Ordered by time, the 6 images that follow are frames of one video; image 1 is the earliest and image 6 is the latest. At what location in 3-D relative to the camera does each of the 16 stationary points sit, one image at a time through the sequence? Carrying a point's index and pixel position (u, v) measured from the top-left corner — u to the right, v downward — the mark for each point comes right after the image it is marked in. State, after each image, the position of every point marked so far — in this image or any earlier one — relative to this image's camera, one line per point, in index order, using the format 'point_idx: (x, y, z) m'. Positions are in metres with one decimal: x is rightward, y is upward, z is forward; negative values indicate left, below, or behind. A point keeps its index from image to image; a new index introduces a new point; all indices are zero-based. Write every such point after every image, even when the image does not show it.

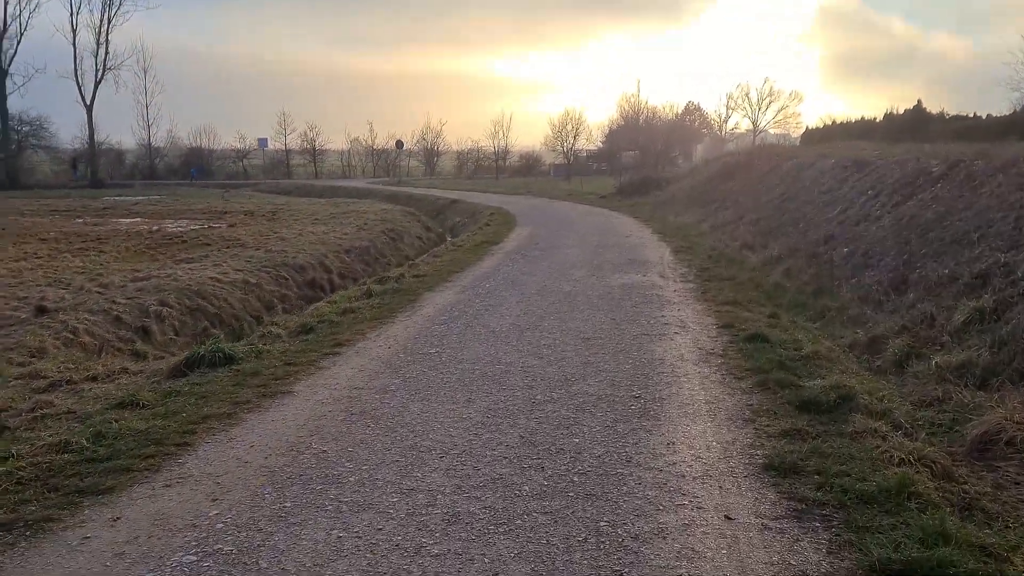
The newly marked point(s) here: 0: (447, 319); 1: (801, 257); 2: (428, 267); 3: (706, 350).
0: (-0.5, -0.3, +7.7) m
1: (+3.2, +0.3, +10.5) m
2: (-1.0, +0.3, +11.8) m
3: (+1.3, -0.4, +6.2) m
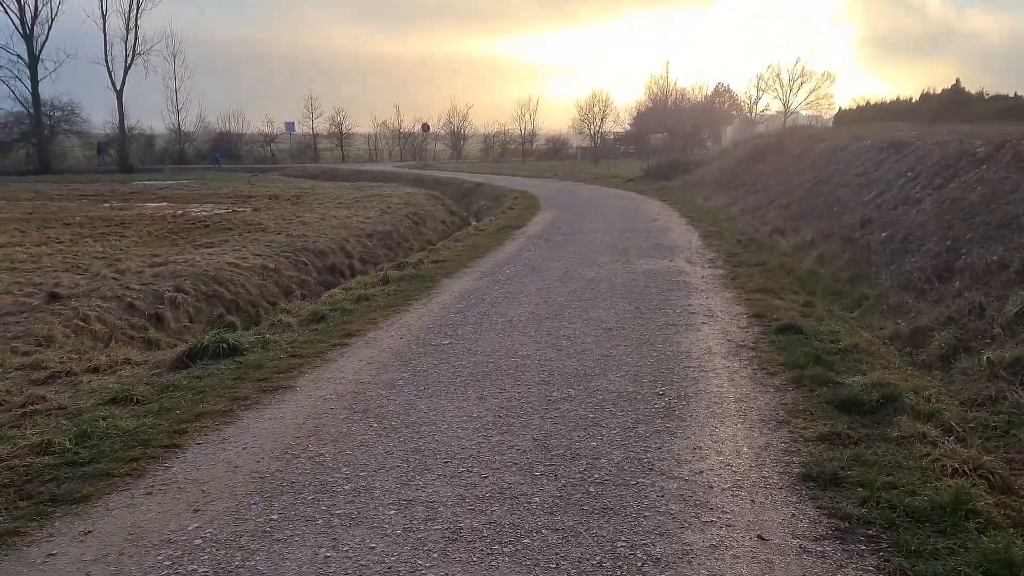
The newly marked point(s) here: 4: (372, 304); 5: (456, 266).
0: (-0.4, -0.2, +7.4) m
1: (+3.4, +0.5, +10.0) m
2: (-0.7, +0.4, +11.5) m
3: (+1.4, -0.3, +5.8) m
4: (-1.1, -0.1, +7.7) m
5: (-0.6, +0.2, +10.1) m
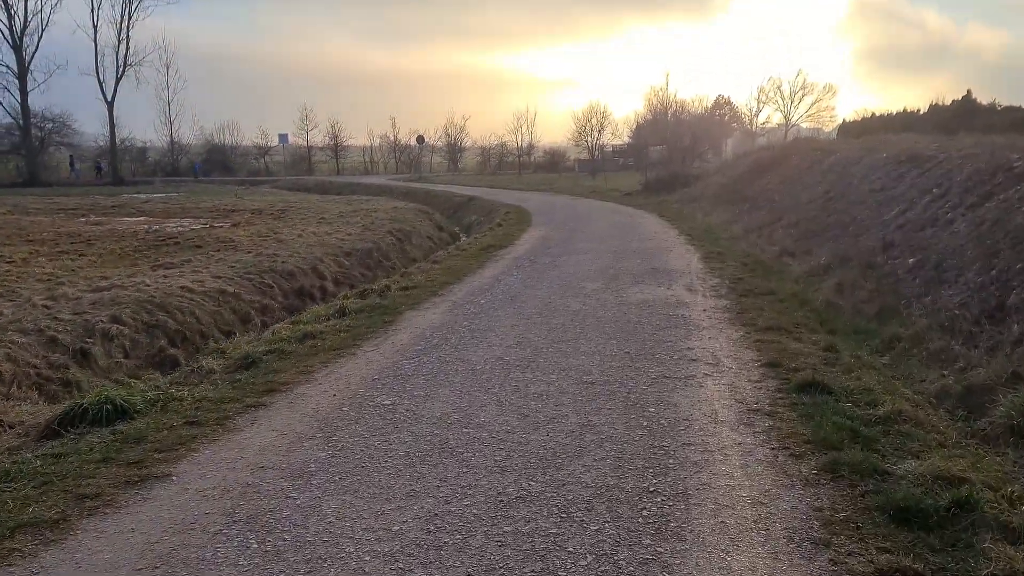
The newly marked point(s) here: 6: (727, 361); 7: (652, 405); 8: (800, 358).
0: (-0.6, -0.4, +6.2) m
1: (+3.2, +0.2, +8.9) m
2: (-1.0, +0.1, +10.3) m
3: (+1.2, -0.6, +4.6) m
4: (-1.4, -0.4, +6.5) m
5: (-0.8, -0.1, +8.9) m
6: (+1.3, -0.4, +5.6) m
7: (+0.7, -0.6, +4.6) m
8: (+1.7, -0.4, +5.7) m
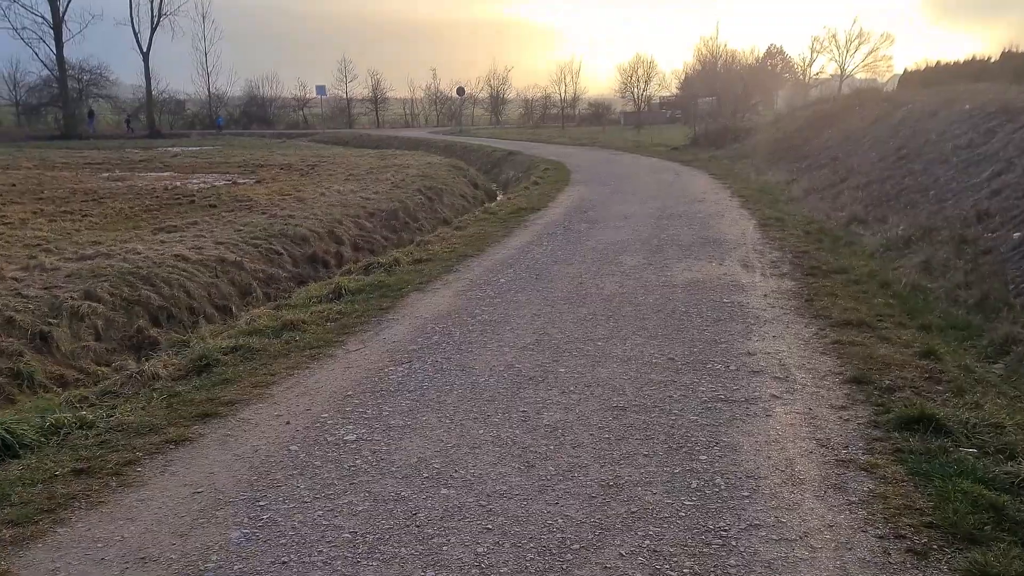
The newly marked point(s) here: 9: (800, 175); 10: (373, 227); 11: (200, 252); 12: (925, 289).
0: (-0.5, -0.3, +5.1) m
1: (+3.4, +0.4, +7.5) m
2: (-0.7, +0.4, +9.1) m
3: (+1.2, -0.6, +3.4) m
4: (-1.3, -0.3, +5.4) m
5: (-0.6, +0.1, +7.7) m
6: (+1.3, -0.4, +4.4) m
7: (+0.7, -0.6, +3.4) m
8: (+1.8, -0.4, +4.5) m
9: (+4.5, +1.8, +14.6) m
10: (-2.2, +1.0, +14.6) m
11: (-3.5, +0.4, +10.5) m
12: (+2.8, 0.0, +6.5) m
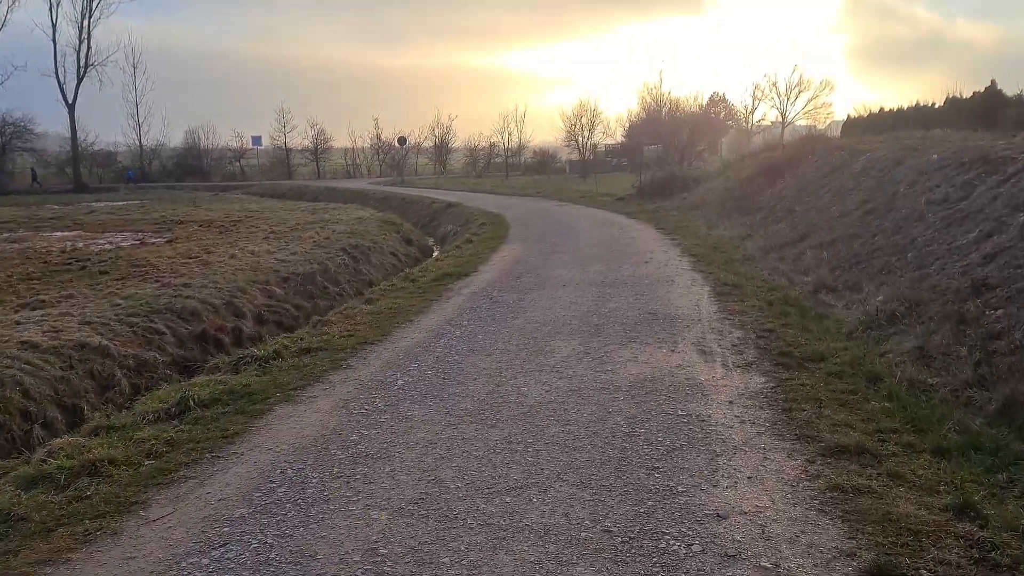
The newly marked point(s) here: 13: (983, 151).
0: (-1.0, -0.9, +3.5) m
1: (+2.8, -0.2, +6.2) m
2: (-1.4, -0.3, +7.6) m
3: (+0.8, -1.0, +2.0) m
4: (-1.8, -0.8, +3.8) m
5: (-1.2, -0.5, +6.2) m
6: (+0.9, -0.9, +3.0) m
7: (+0.3, -1.0, +1.9) m
8: (+1.3, -0.8, +3.1) m
9: (+3.4, +0.8, +13.5) m
10: (-3.2, -0.1, +13.0) m
11: (-4.3, -0.5, +8.9) m
12: (+2.3, -0.5, +5.1) m
13: (+4.9, +1.4, +9.9) m
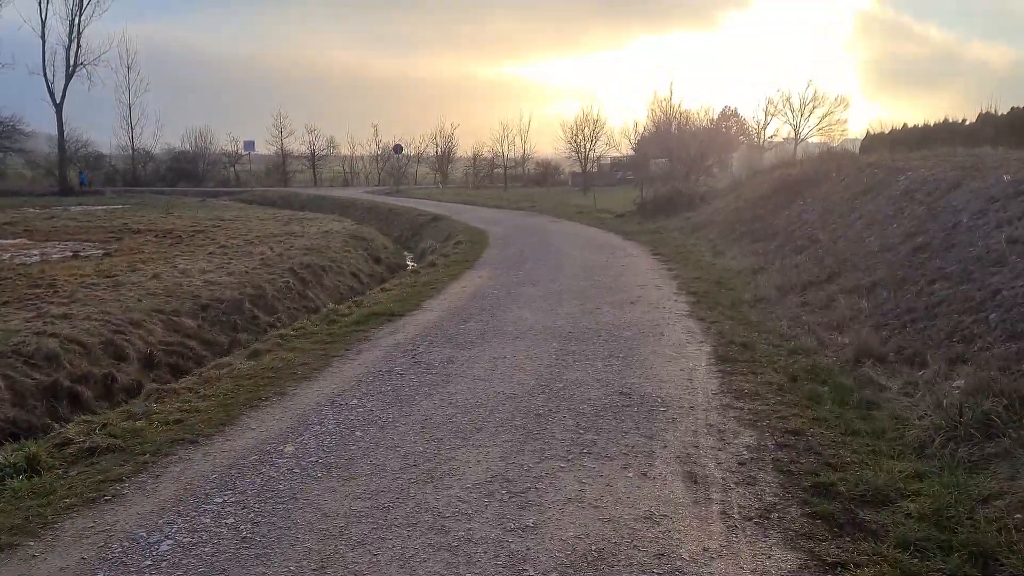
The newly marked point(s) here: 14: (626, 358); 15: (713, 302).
0: (-1.5, -1.2, +1.2) m
1: (+2.3, -0.6, +3.8) m
2: (-1.9, -0.7, +5.3) m
3: (+0.2, -1.3, -0.4) m
4: (-2.3, -1.1, +1.5) m
5: (-1.7, -0.8, +3.9) m
6: (+0.3, -1.2, +0.6) m
7: (-0.3, -1.3, -0.4) m
8: (+0.8, -1.2, +0.7) m
9: (+3.0, +0.3, +11.1) m
10: (-3.6, -0.4, +10.7) m
11: (-4.8, -0.7, +6.6) m
12: (+1.7, -0.9, +2.8) m
13: (+4.5, +0.9, +7.5) m
14: (+0.8, -0.5, +6.4) m
15: (+1.8, -0.1, +8.7) m
